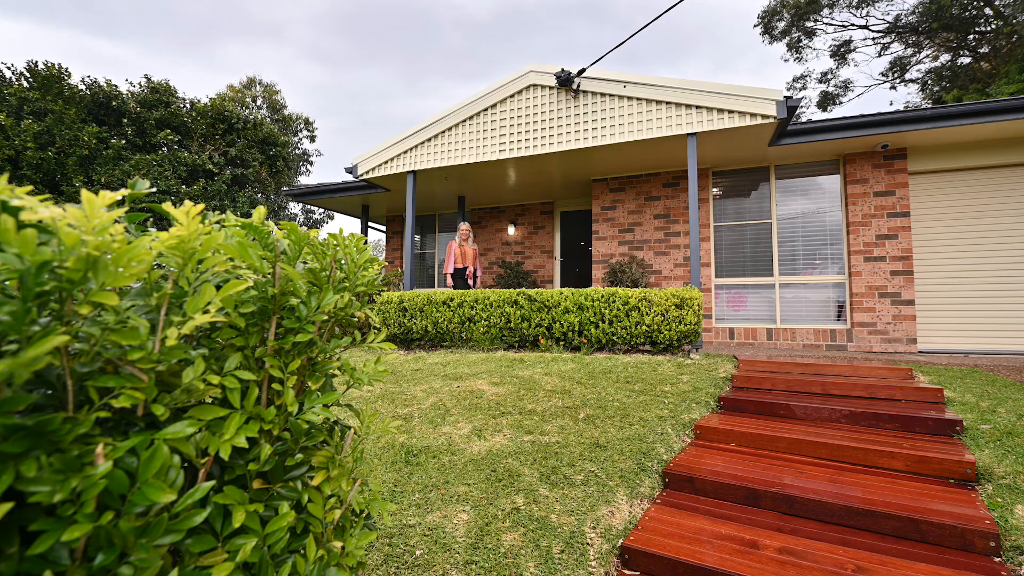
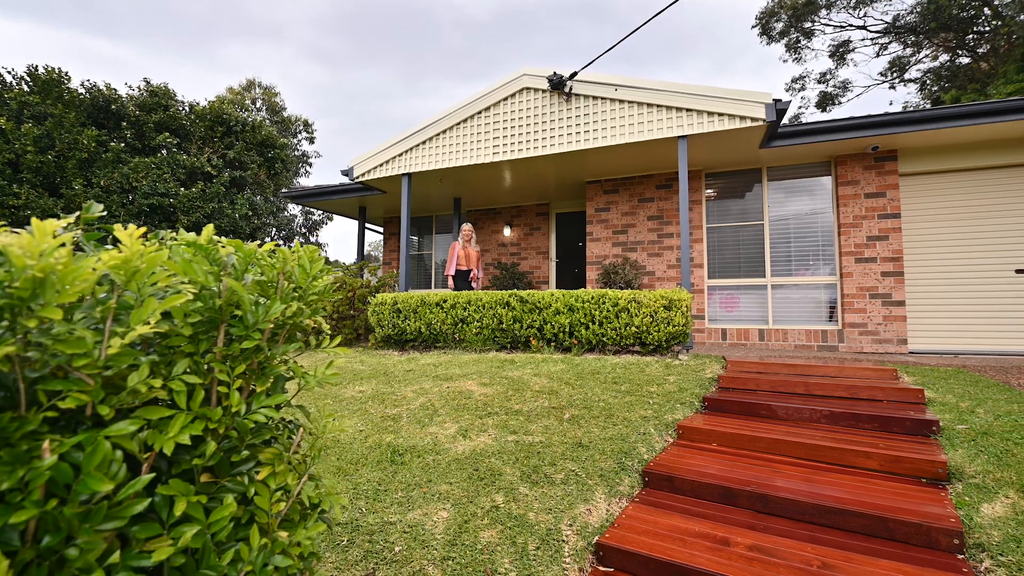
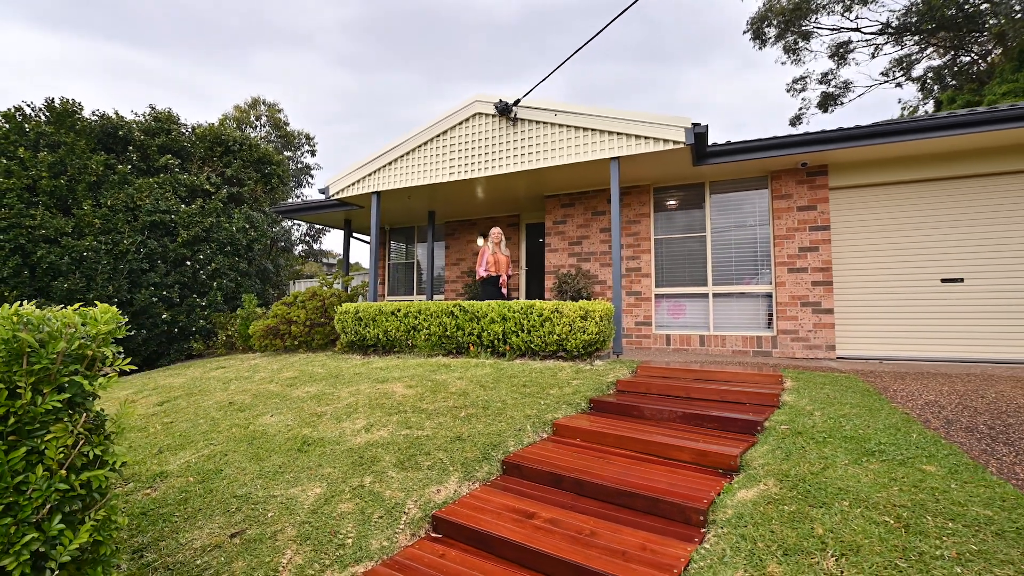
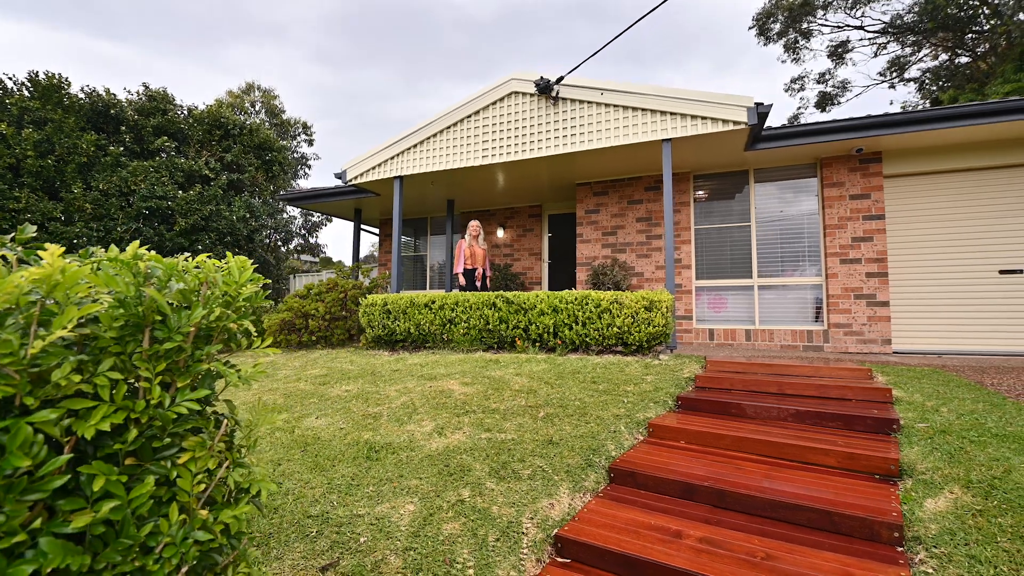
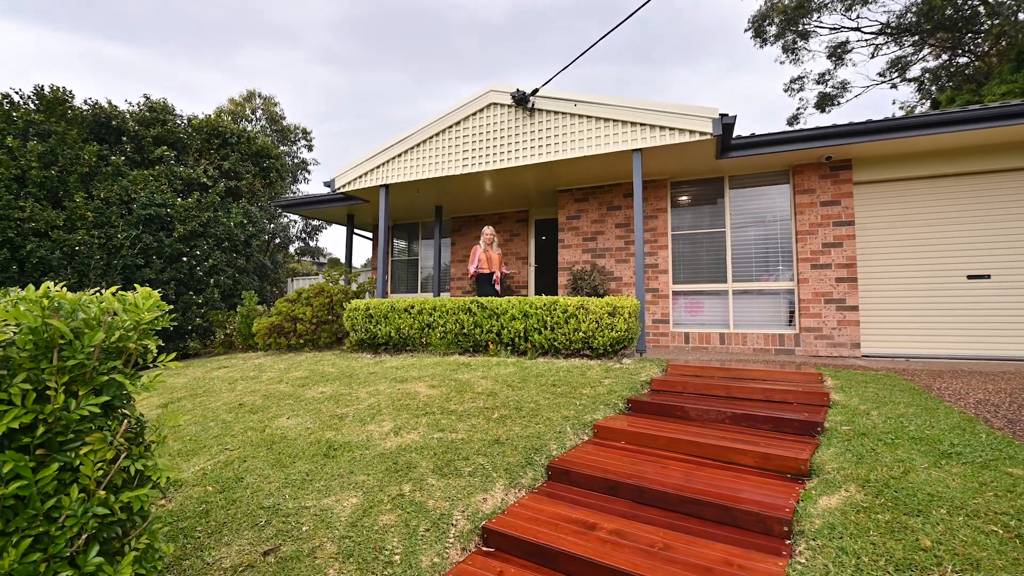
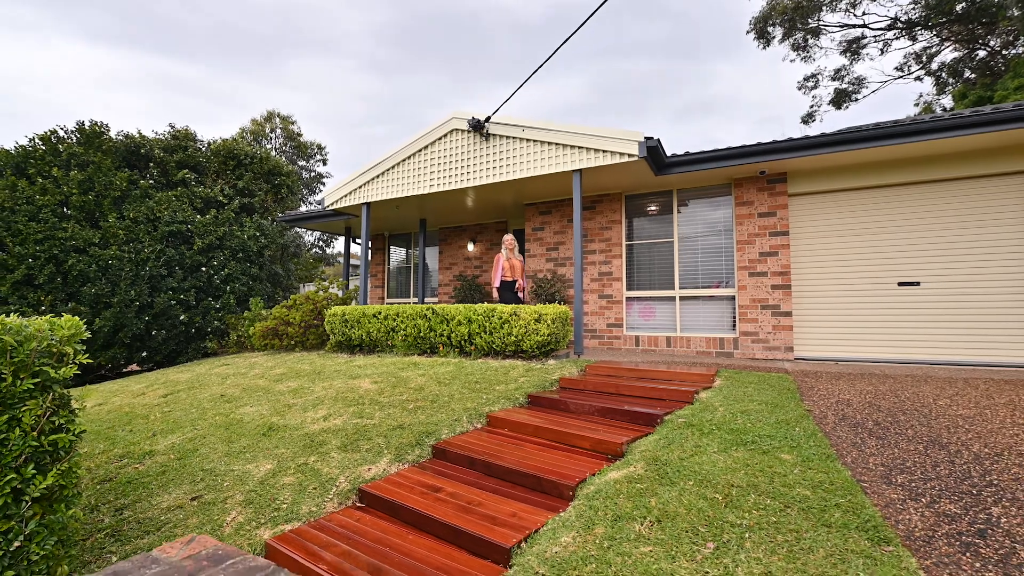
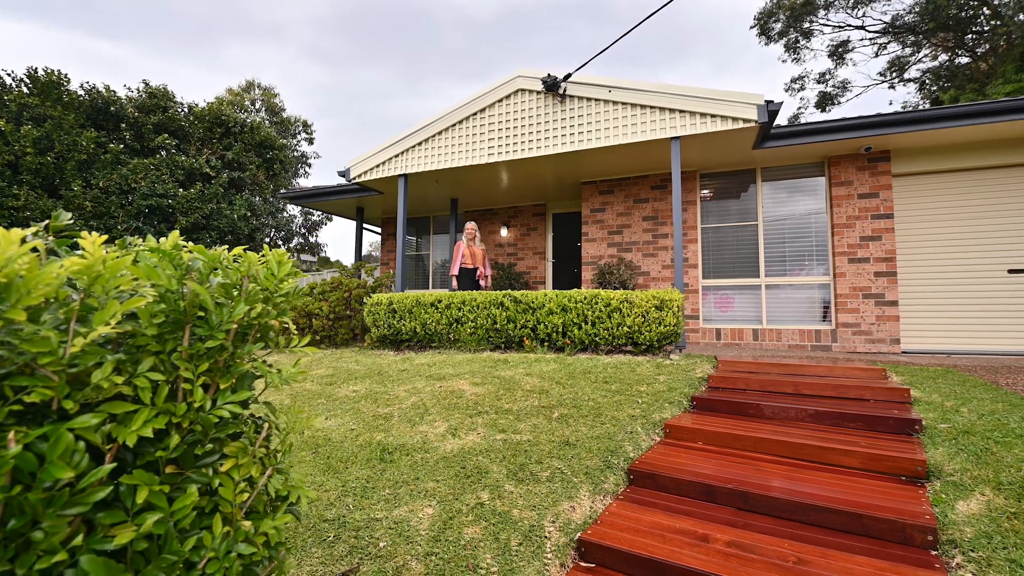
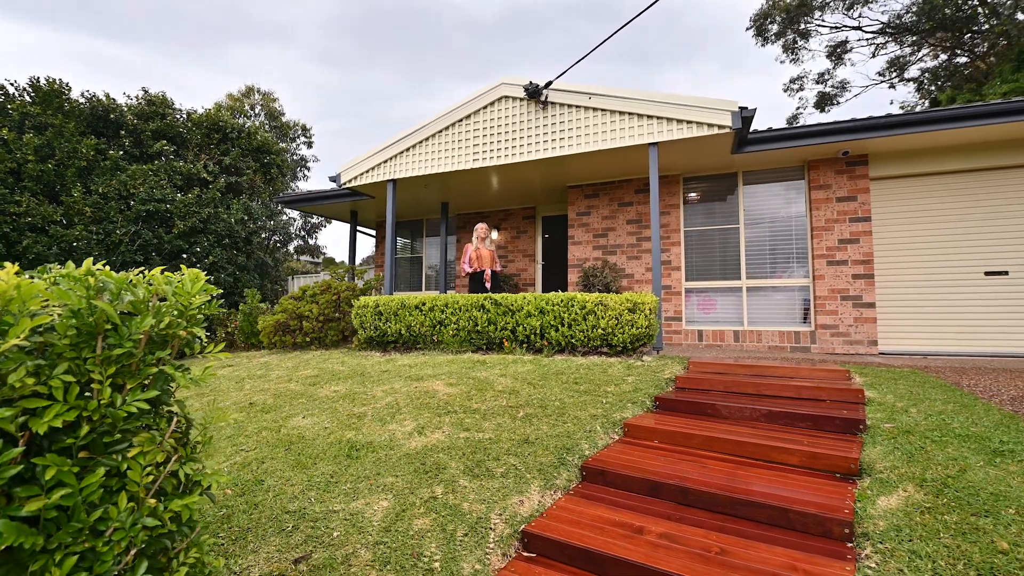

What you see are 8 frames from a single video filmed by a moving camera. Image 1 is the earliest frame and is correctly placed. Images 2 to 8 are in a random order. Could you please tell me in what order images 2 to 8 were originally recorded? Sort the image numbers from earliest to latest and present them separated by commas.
2, 7, 4, 8, 5, 3, 6
